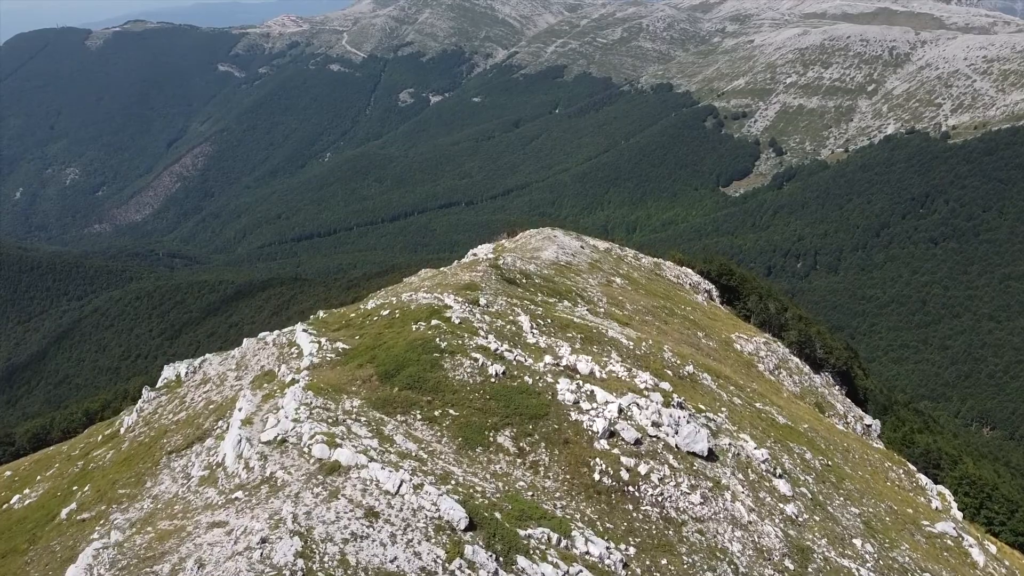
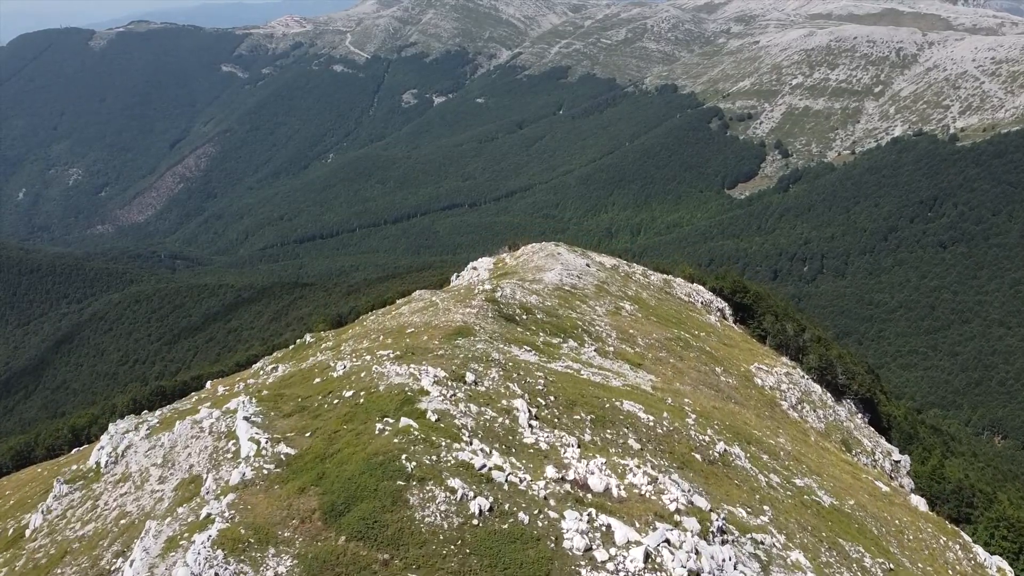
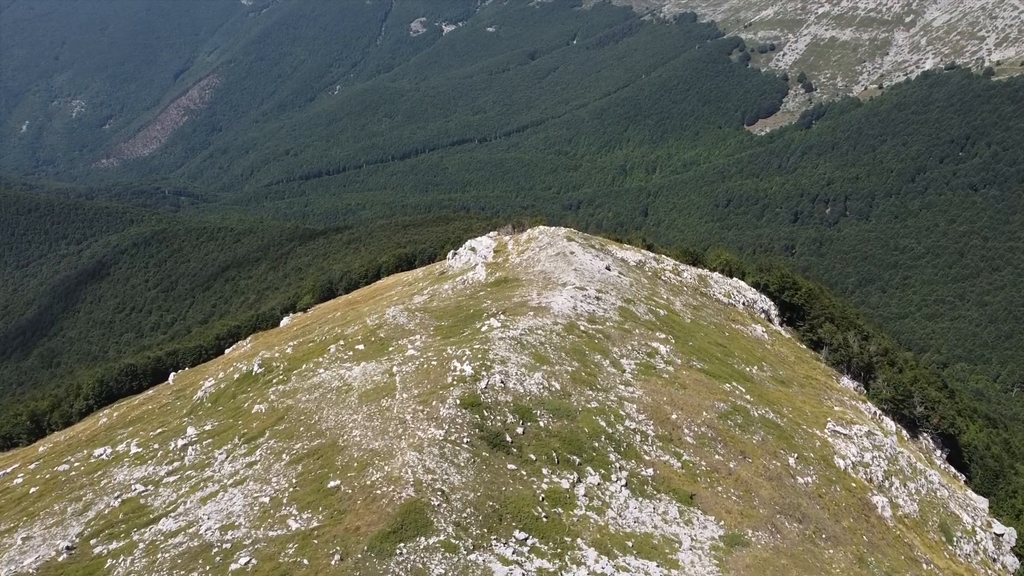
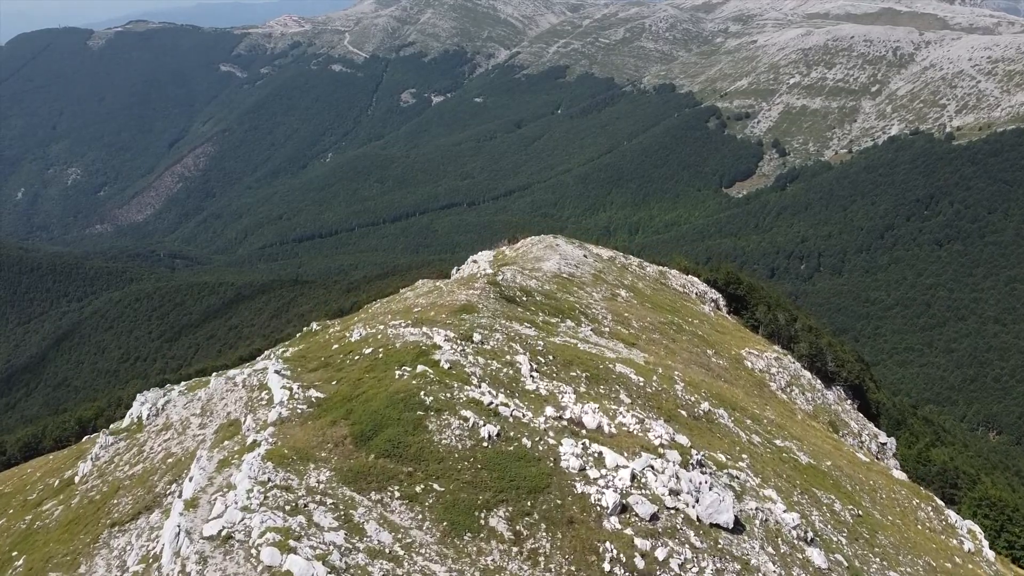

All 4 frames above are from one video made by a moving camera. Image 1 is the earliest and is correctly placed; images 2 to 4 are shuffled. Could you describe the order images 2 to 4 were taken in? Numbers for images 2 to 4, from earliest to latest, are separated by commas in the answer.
4, 2, 3
